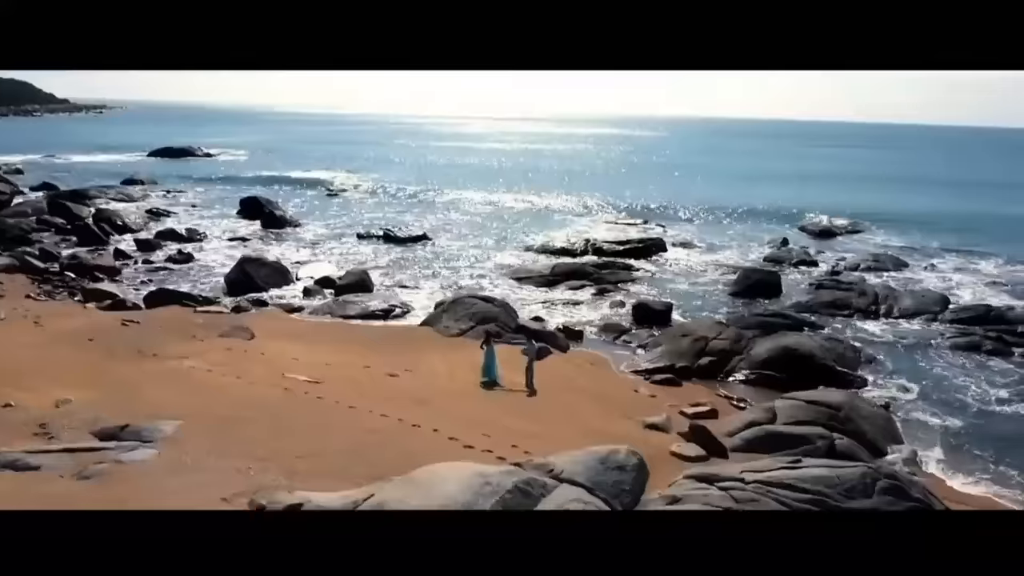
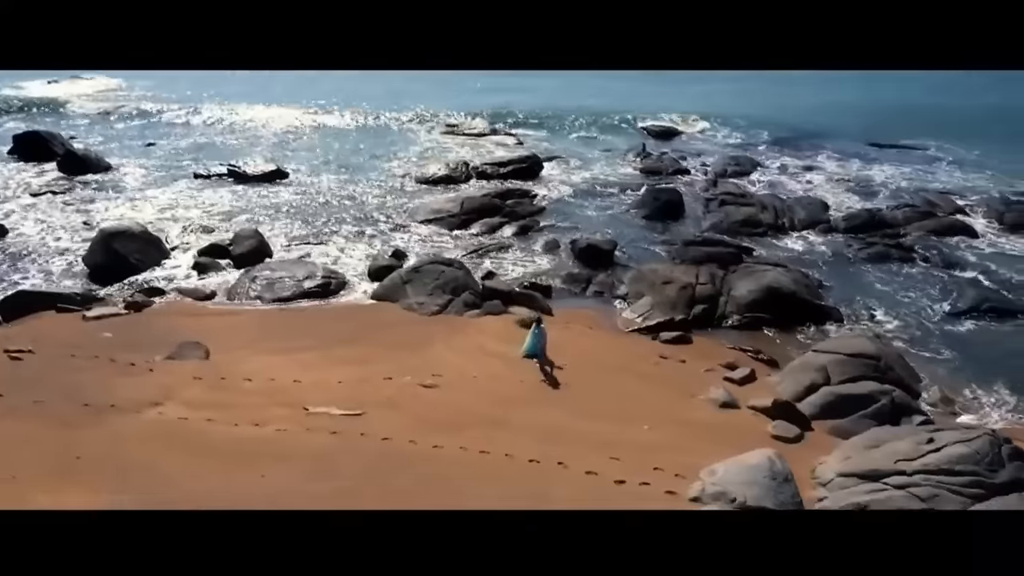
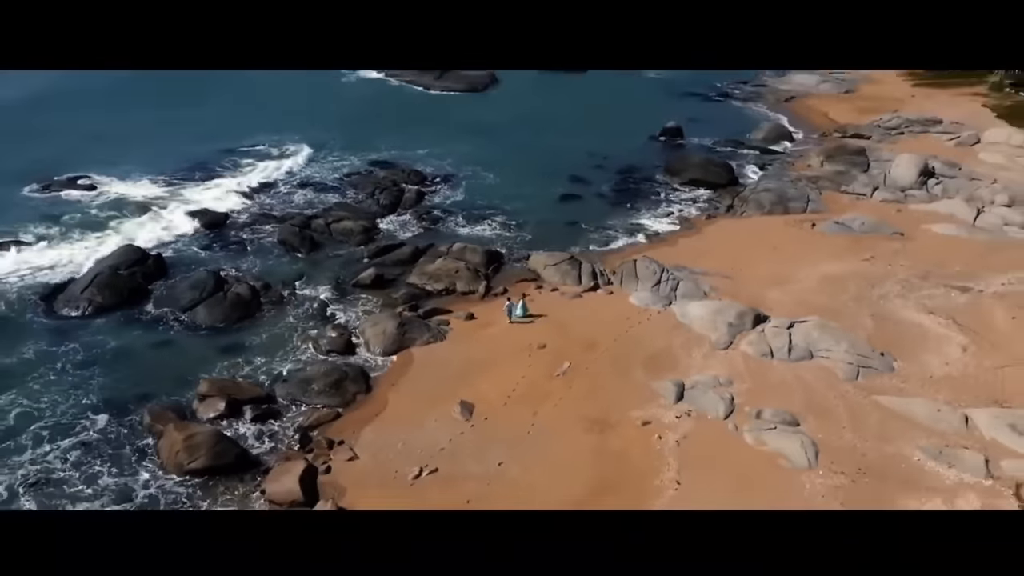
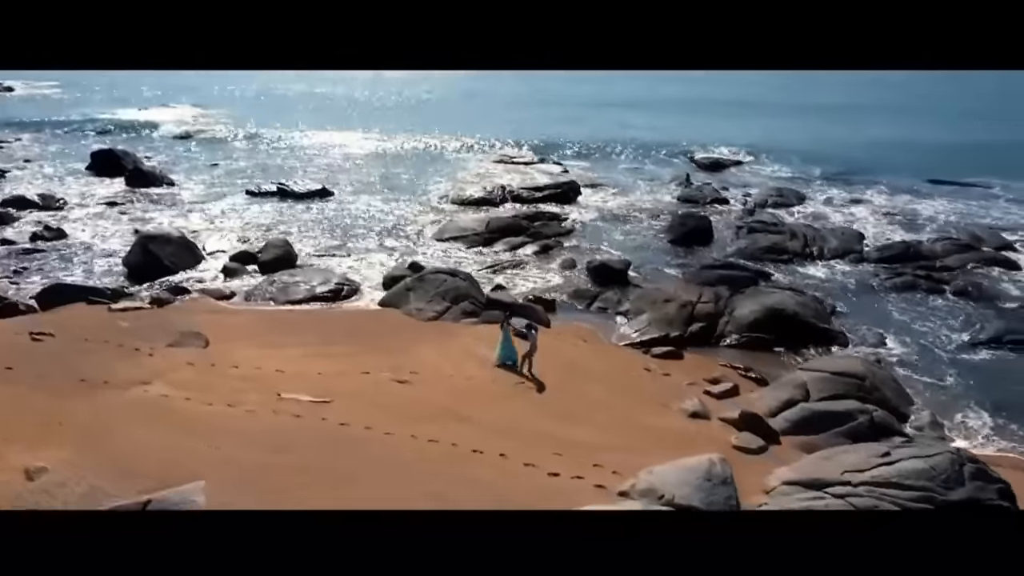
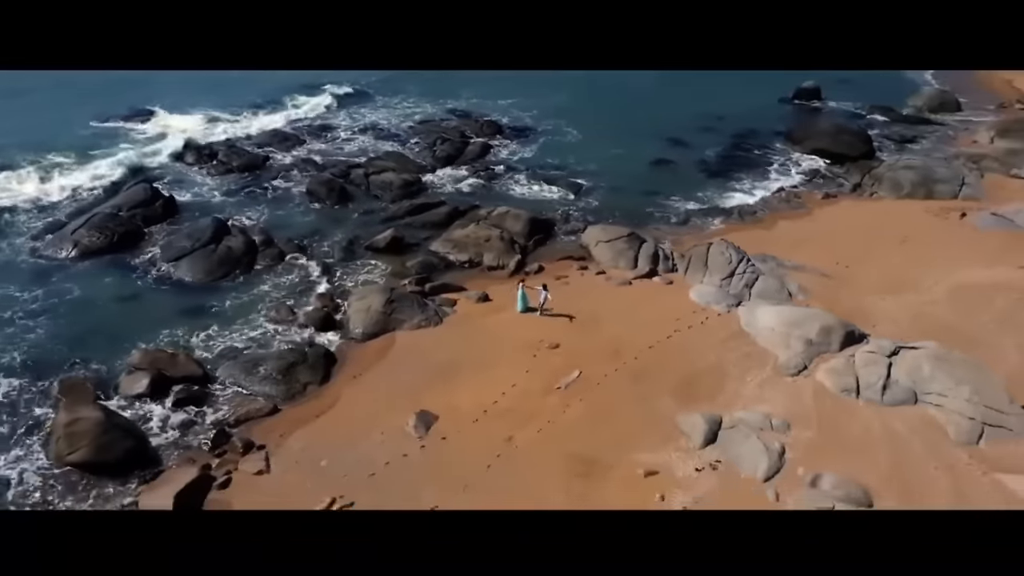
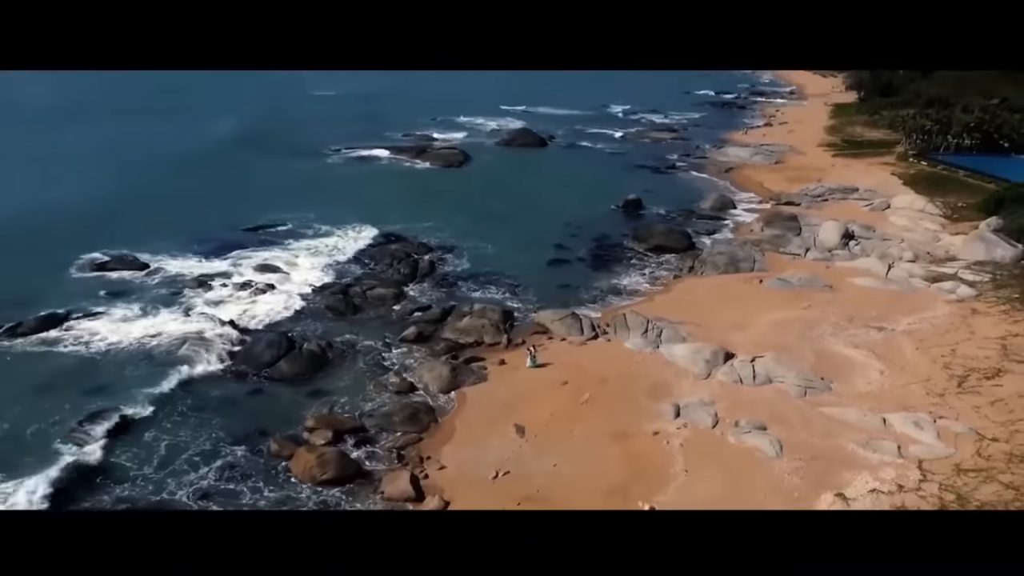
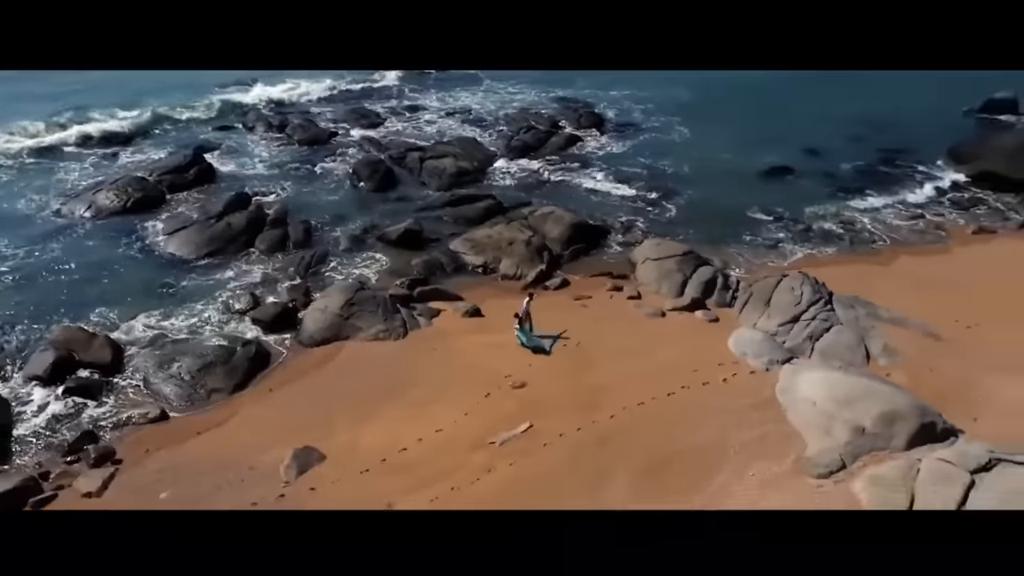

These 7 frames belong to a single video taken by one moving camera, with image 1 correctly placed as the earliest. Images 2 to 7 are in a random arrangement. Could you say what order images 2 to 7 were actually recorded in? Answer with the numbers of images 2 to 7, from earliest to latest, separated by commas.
4, 2, 7, 5, 3, 6
